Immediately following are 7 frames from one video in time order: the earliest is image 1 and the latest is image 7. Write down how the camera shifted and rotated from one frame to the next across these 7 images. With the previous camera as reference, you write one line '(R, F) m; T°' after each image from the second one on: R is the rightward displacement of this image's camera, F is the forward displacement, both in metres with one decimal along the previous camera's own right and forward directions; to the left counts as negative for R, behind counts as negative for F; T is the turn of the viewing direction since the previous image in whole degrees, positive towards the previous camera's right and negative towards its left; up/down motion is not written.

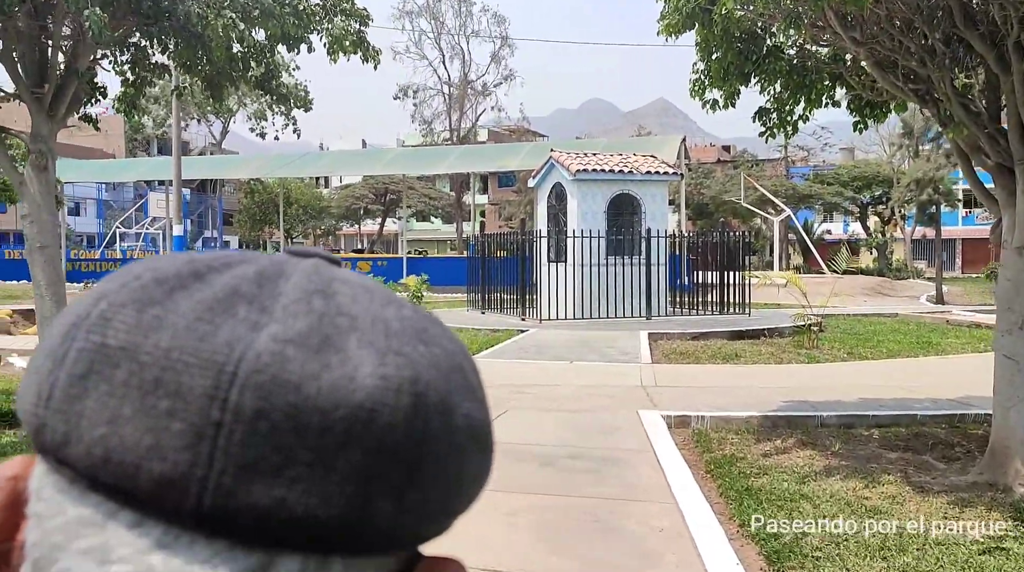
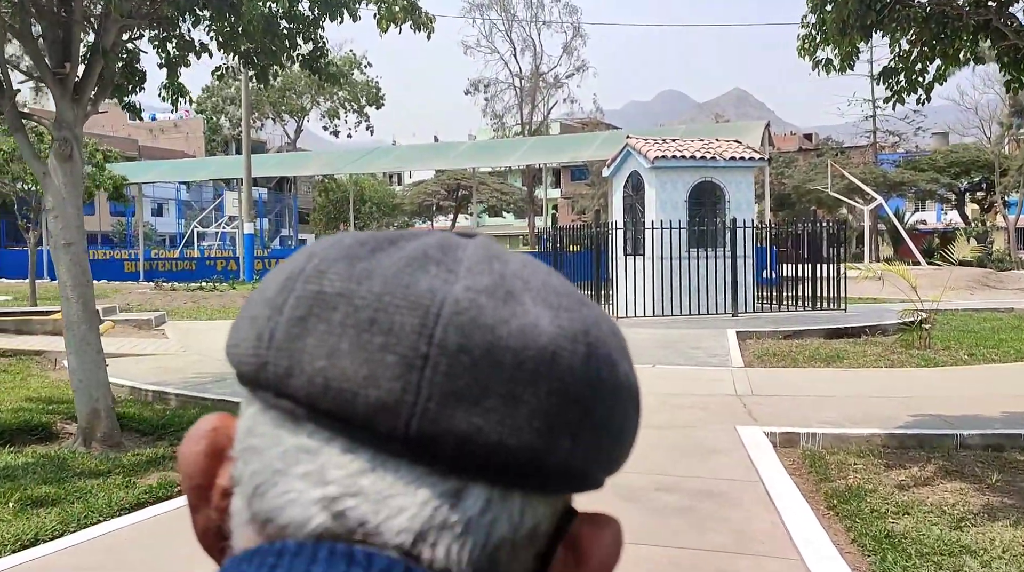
(0.0, +0.9) m; -4°
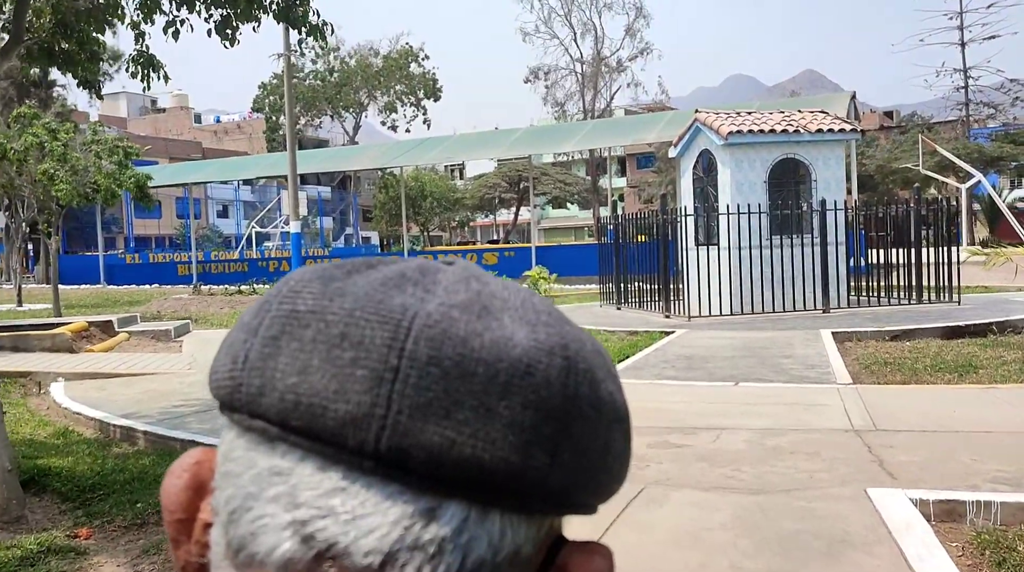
(+0.2, +1.7) m; -4°
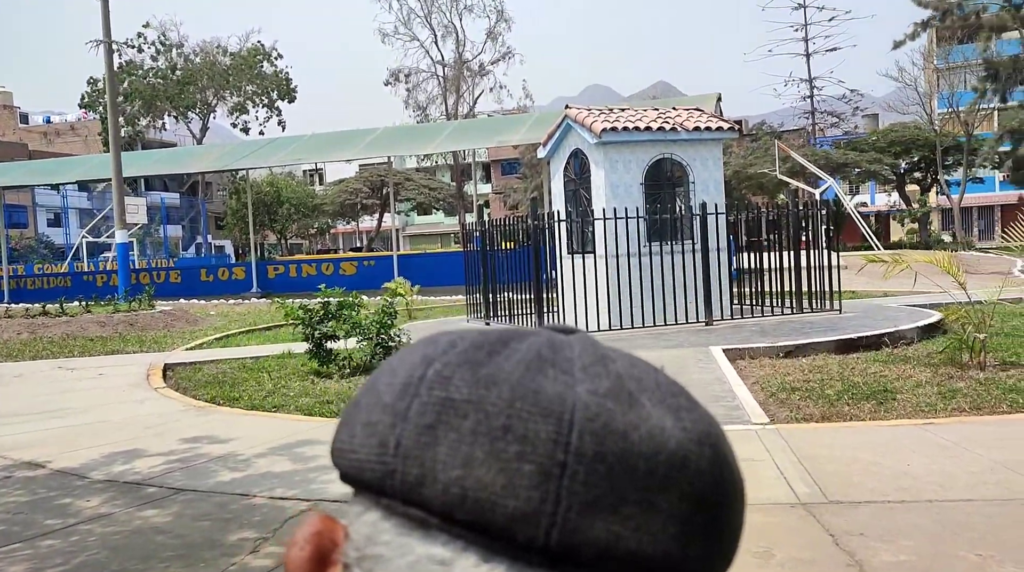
(+0.2, +1.5) m; +8°
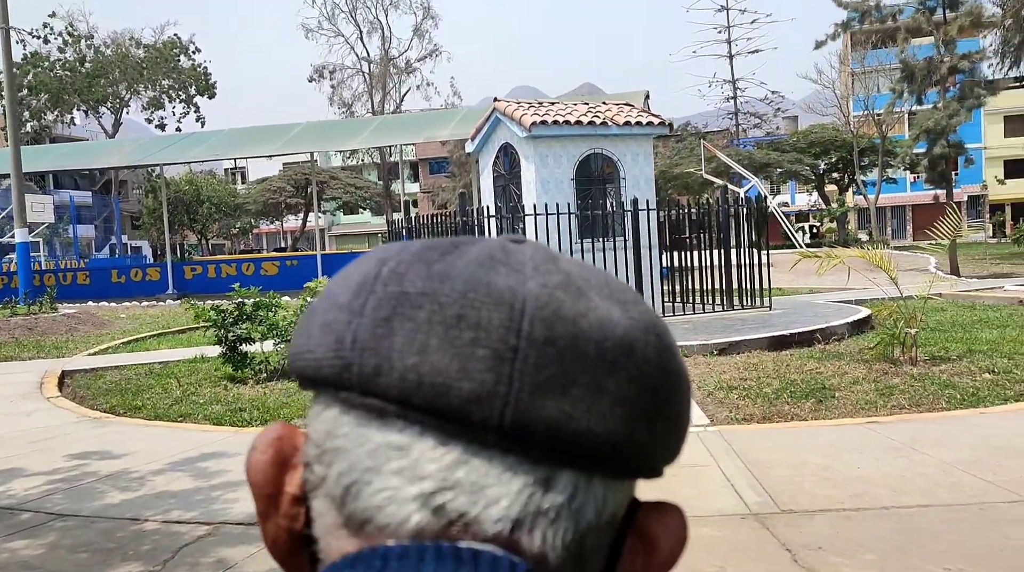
(0.0, +0.4) m; +4°
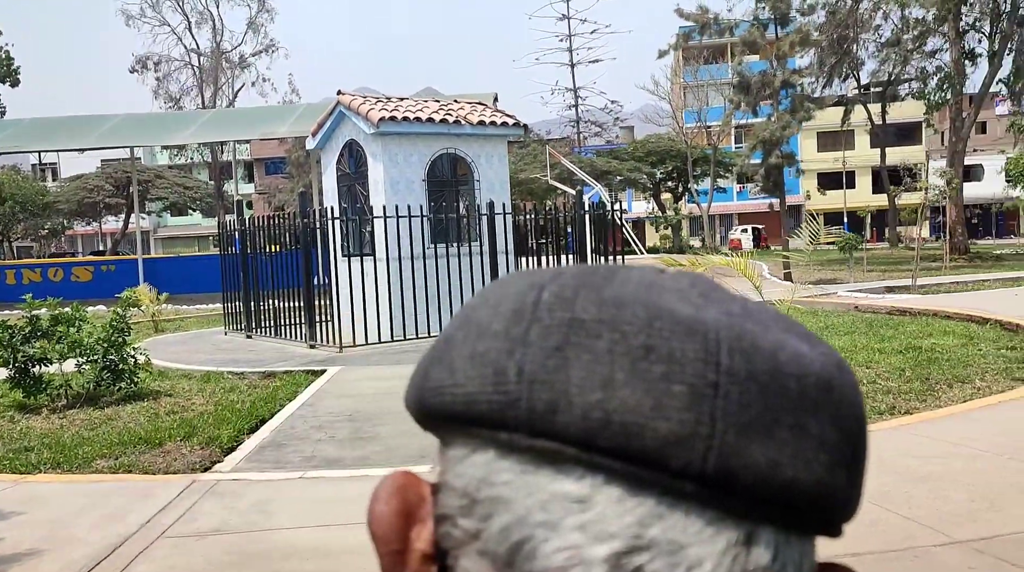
(-0.1, +0.8) m; +10°
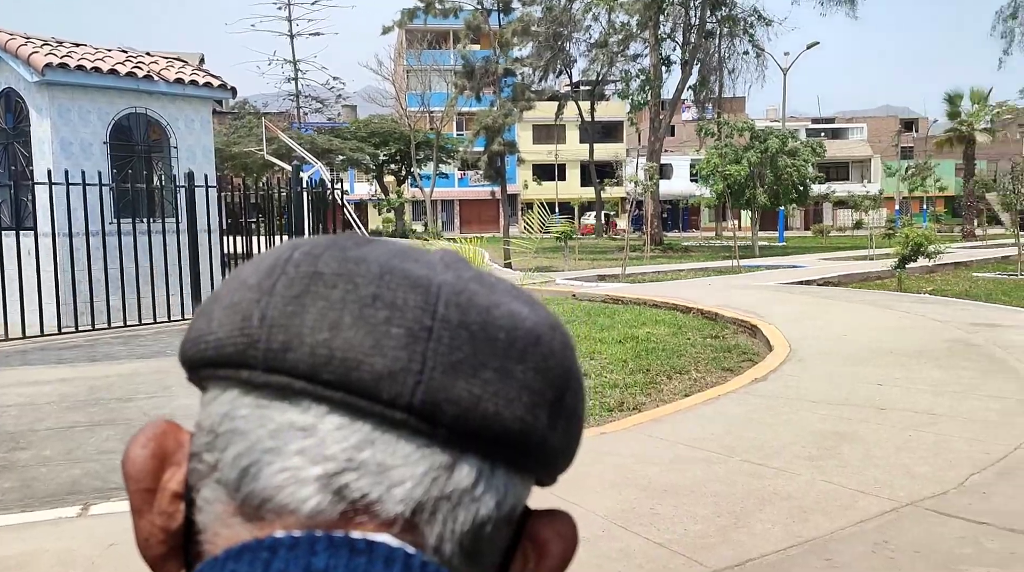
(+0.1, +0.9) m; +17°
